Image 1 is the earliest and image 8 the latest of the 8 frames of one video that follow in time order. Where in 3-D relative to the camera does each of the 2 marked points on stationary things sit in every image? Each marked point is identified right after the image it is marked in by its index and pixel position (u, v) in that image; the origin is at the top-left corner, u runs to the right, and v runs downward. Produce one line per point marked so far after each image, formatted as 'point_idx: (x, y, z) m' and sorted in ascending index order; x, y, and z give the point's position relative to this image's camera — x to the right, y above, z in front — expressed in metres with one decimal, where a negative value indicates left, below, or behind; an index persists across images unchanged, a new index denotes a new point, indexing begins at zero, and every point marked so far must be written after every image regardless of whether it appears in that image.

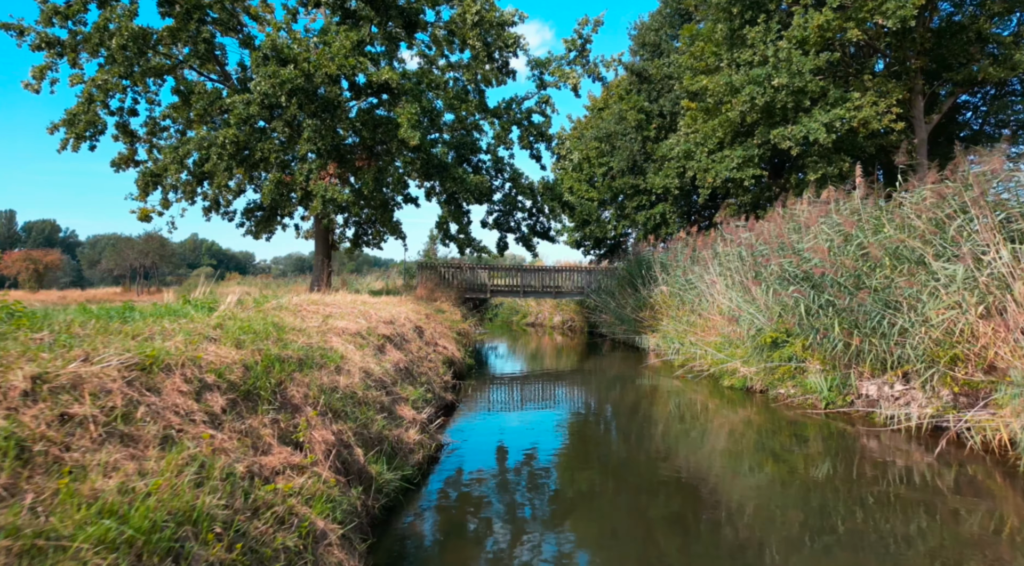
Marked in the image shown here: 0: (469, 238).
0: (-1.0, +1.1, +16.7) m
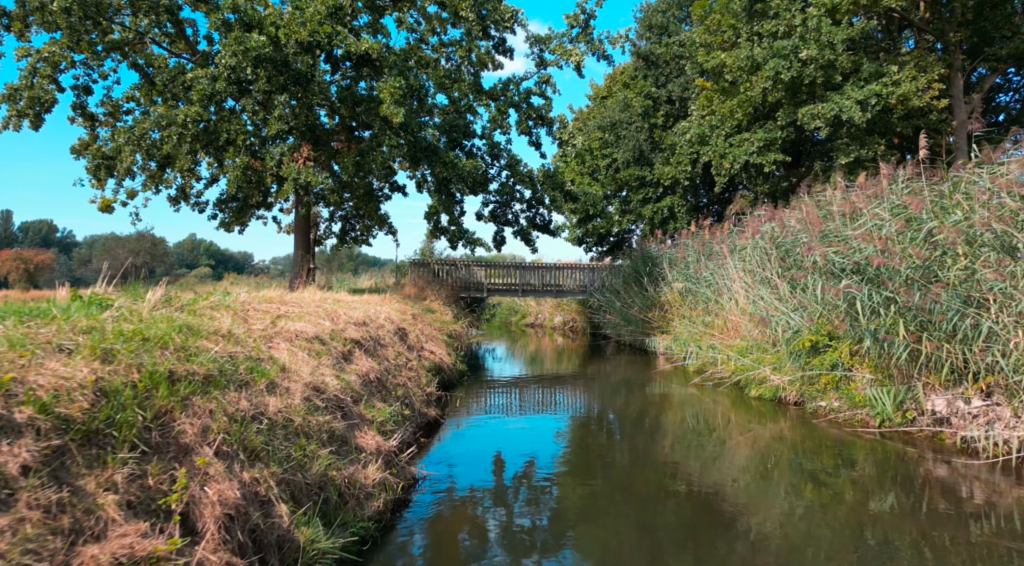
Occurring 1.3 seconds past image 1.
0: (-1.1, +1.2, +15.1) m
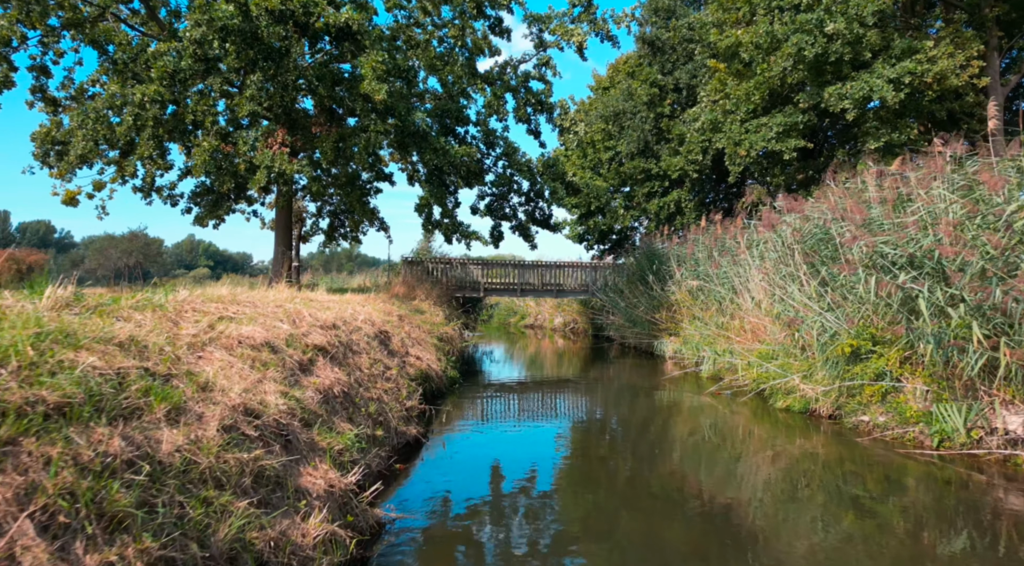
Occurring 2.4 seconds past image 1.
0: (-1.2, +1.2, +13.9) m
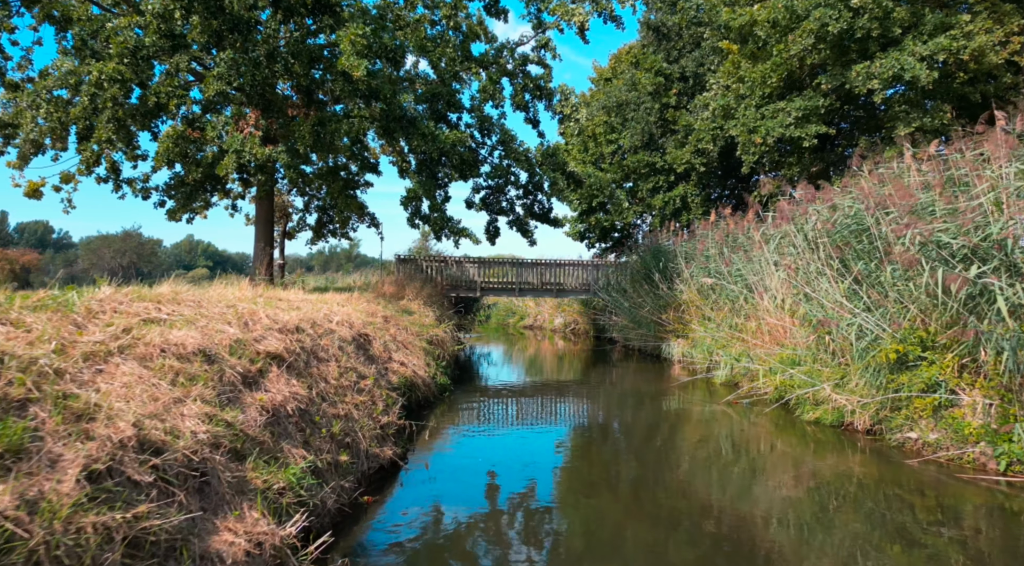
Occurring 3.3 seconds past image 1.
0: (-1.2, +1.2, +12.8) m
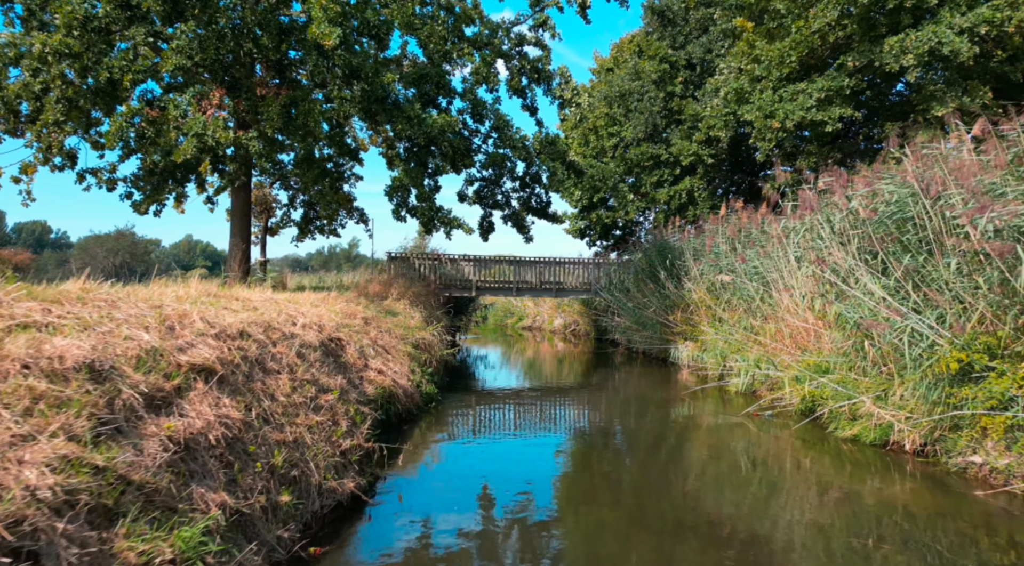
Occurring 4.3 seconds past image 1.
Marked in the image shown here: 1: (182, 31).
0: (-1.3, +1.3, +11.8) m
1: (-4.3, +3.3, +9.0) m
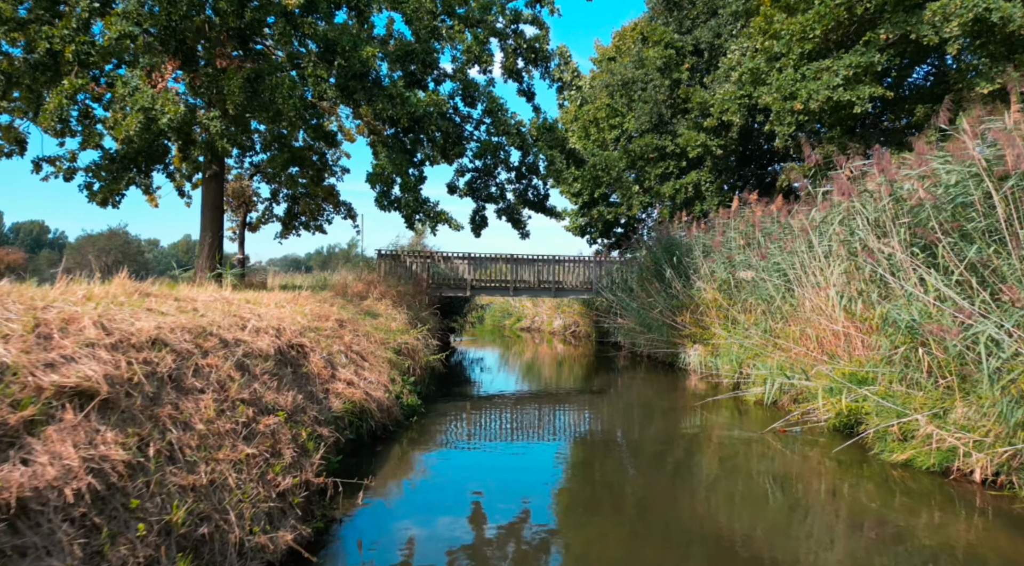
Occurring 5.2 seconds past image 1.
0: (-1.4, +1.3, +10.7) m
1: (-4.4, +3.3, +7.9) m
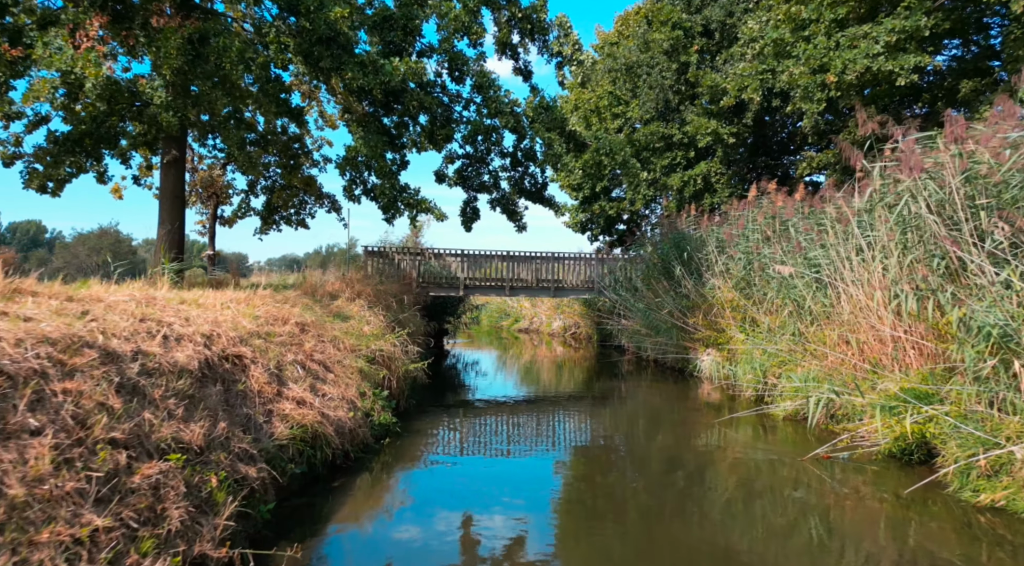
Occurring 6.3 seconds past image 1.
0: (-1.5, +1.3, +9.4) m
1: (-4.5, +3.4, +6.7) m
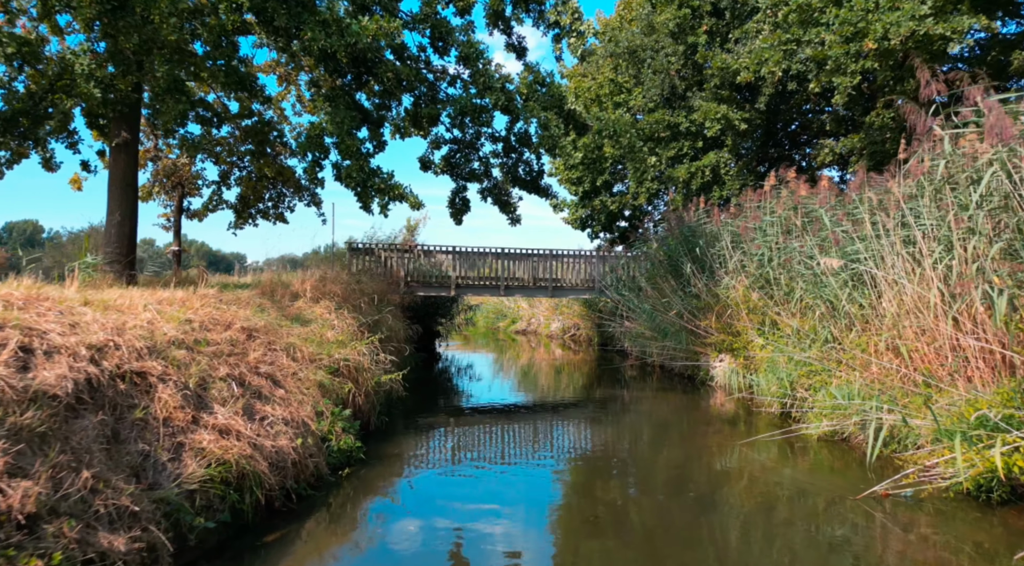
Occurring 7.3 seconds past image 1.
0: (-1.6, +1.3, +8.2) m
1: (-4.6, +3.4, +5.4) m
